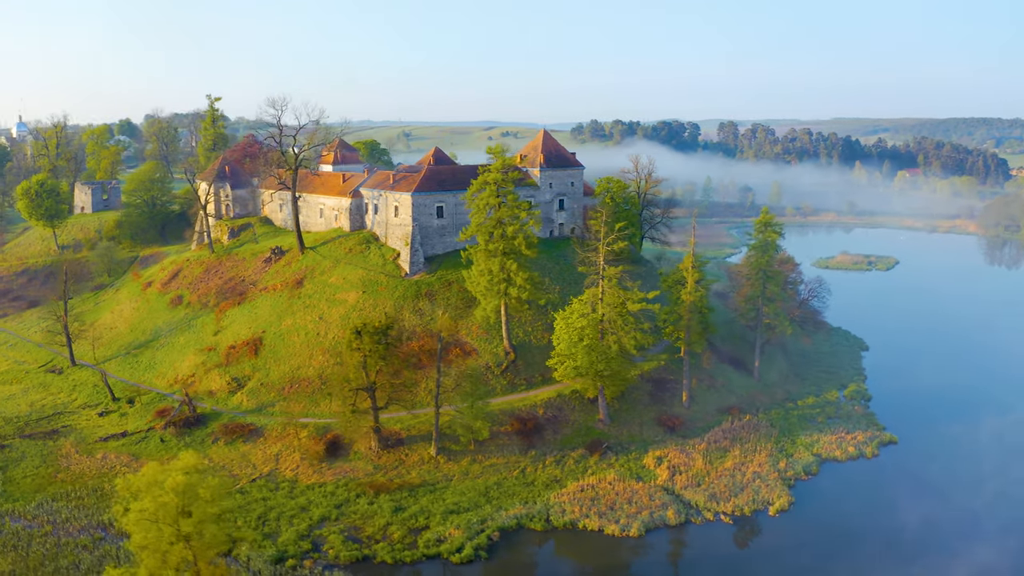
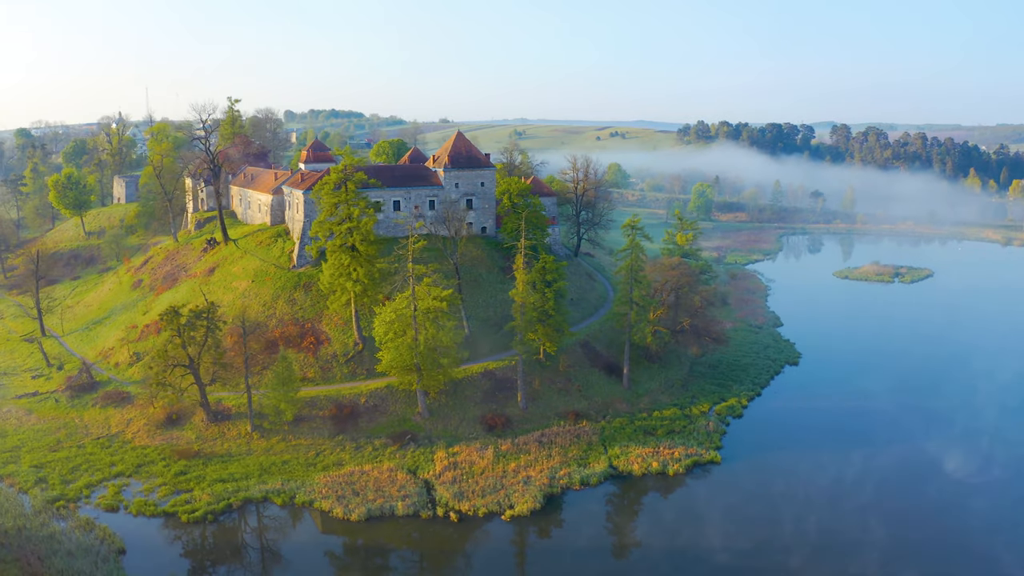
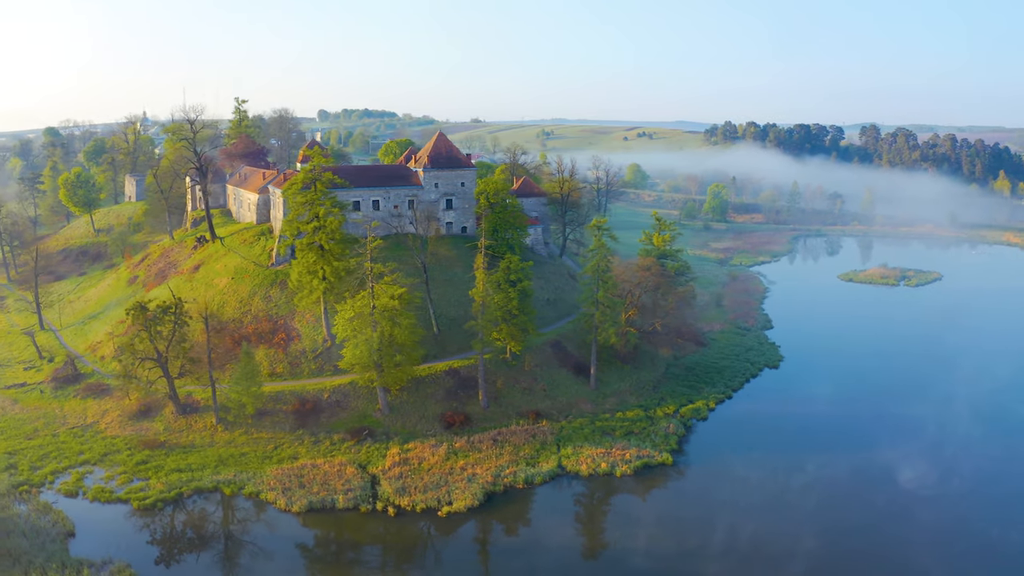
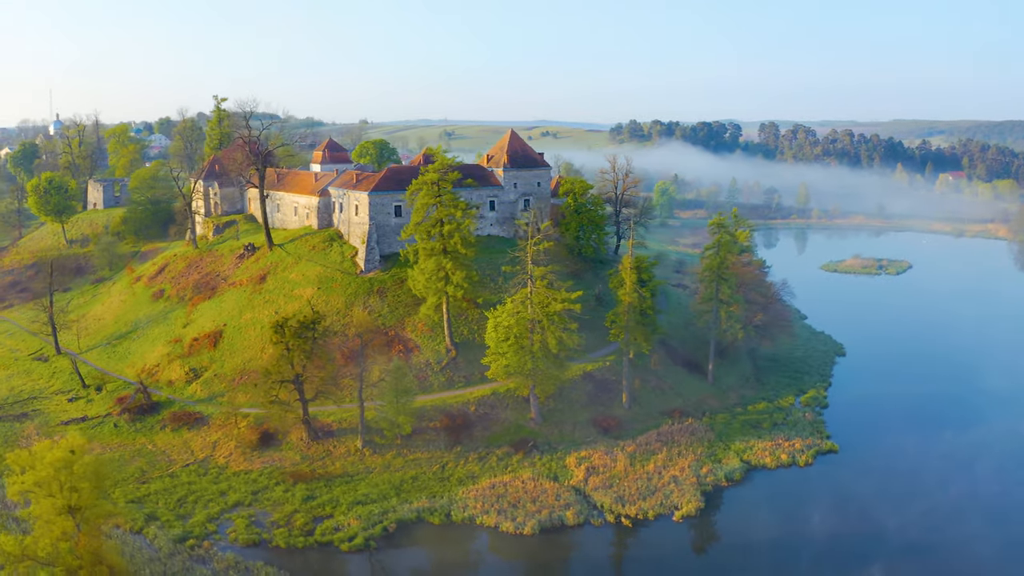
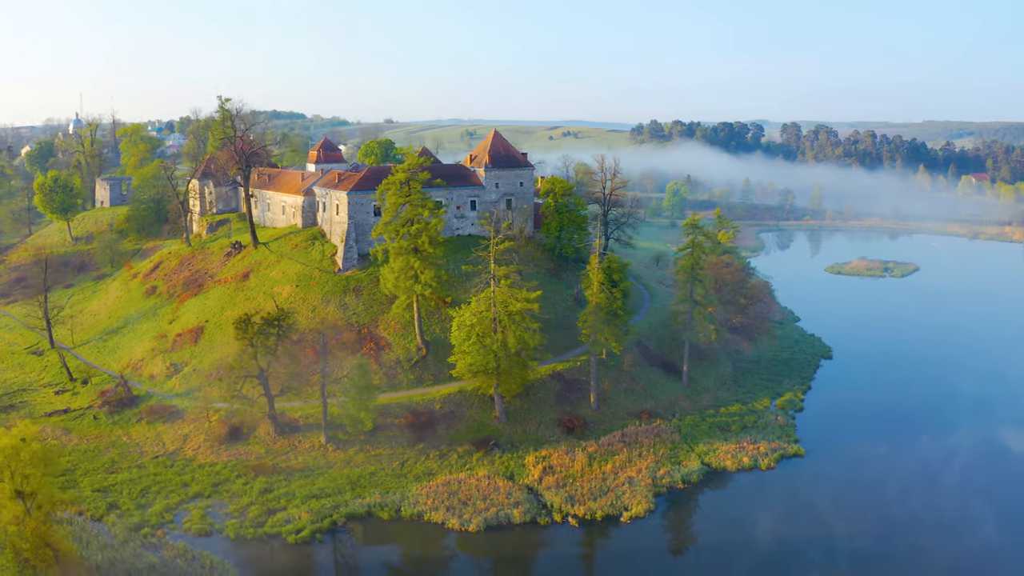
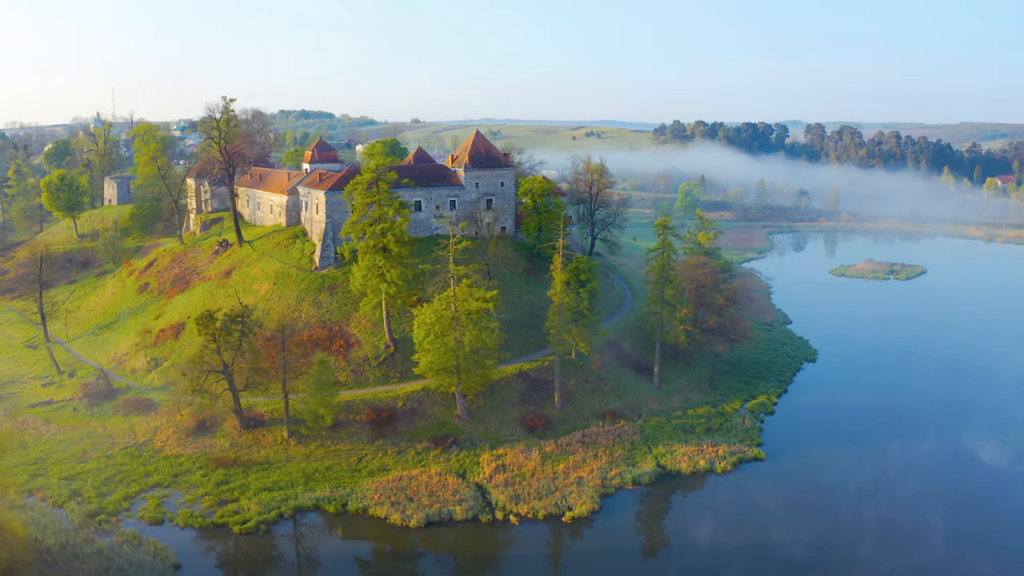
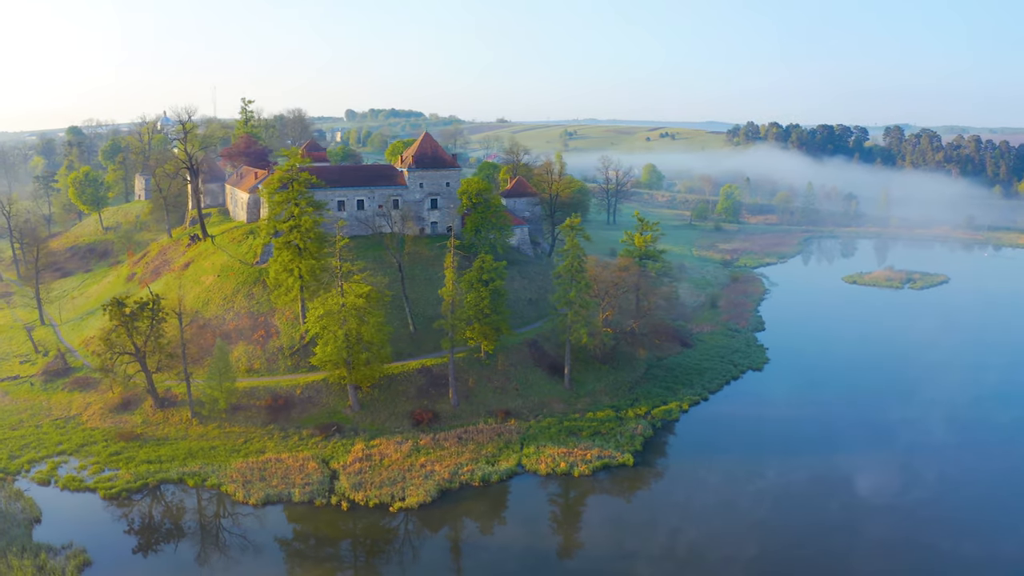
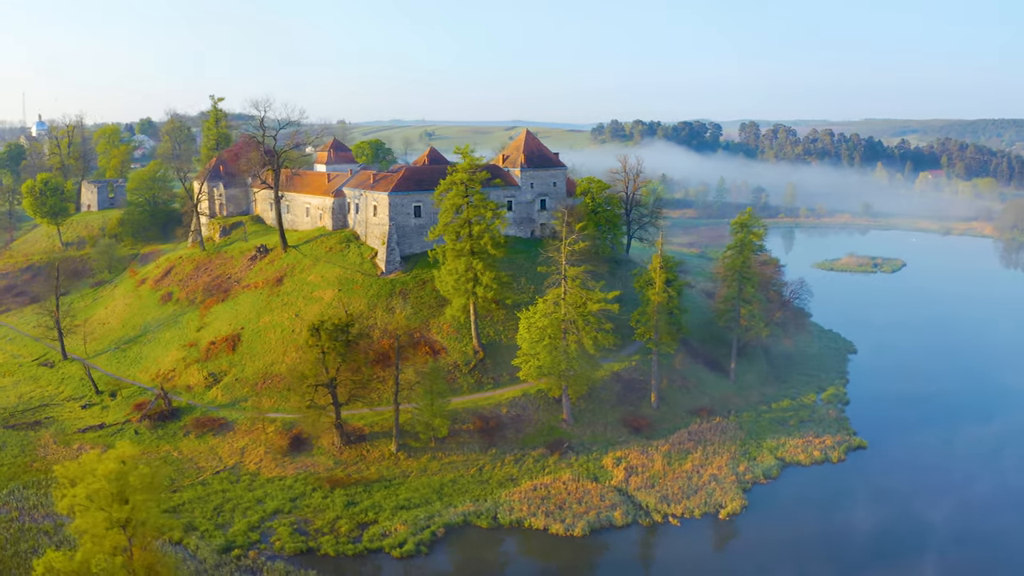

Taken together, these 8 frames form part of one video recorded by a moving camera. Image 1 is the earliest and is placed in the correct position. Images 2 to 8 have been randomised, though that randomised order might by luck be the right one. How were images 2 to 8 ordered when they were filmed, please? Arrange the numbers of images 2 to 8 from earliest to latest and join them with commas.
8, 4, 5, 6, 2, 3, 7
